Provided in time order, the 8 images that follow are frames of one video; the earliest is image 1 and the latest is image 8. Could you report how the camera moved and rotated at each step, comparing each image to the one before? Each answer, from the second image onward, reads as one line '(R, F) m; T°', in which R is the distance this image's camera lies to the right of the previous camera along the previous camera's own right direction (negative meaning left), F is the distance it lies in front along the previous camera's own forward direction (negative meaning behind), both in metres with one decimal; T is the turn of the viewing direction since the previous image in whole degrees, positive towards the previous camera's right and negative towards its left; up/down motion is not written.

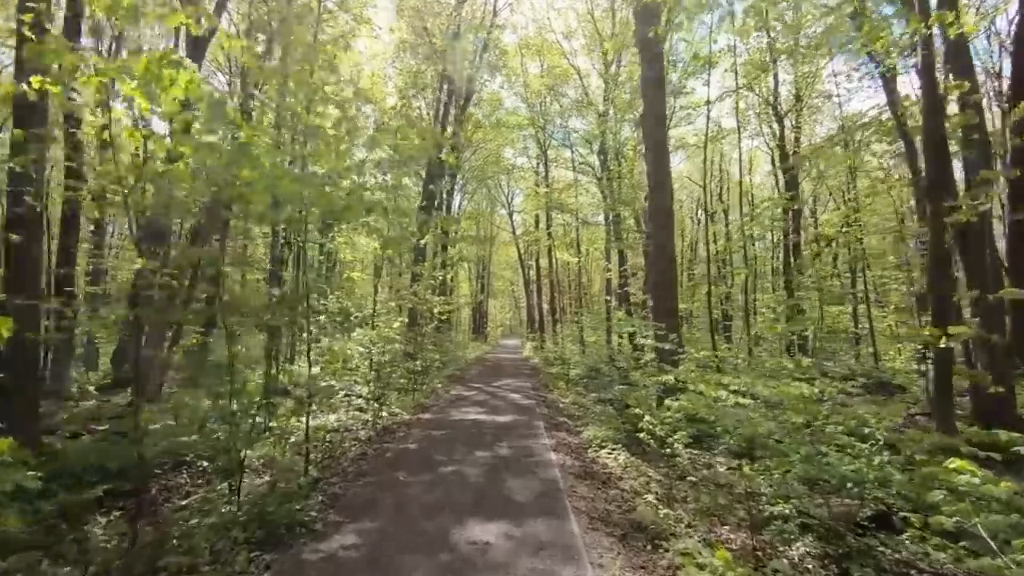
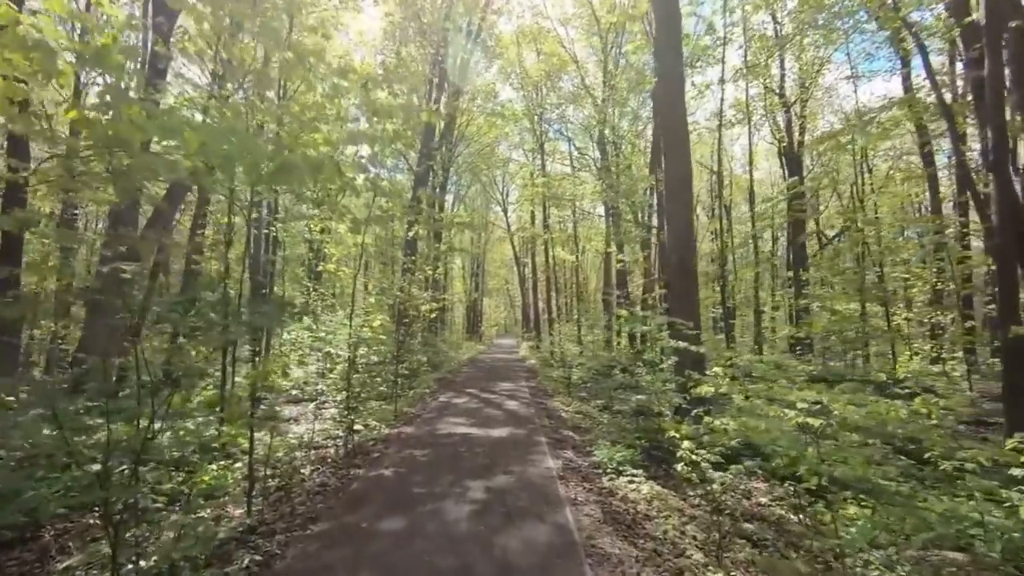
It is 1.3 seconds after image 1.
(0.0, +1.1) m; 0°
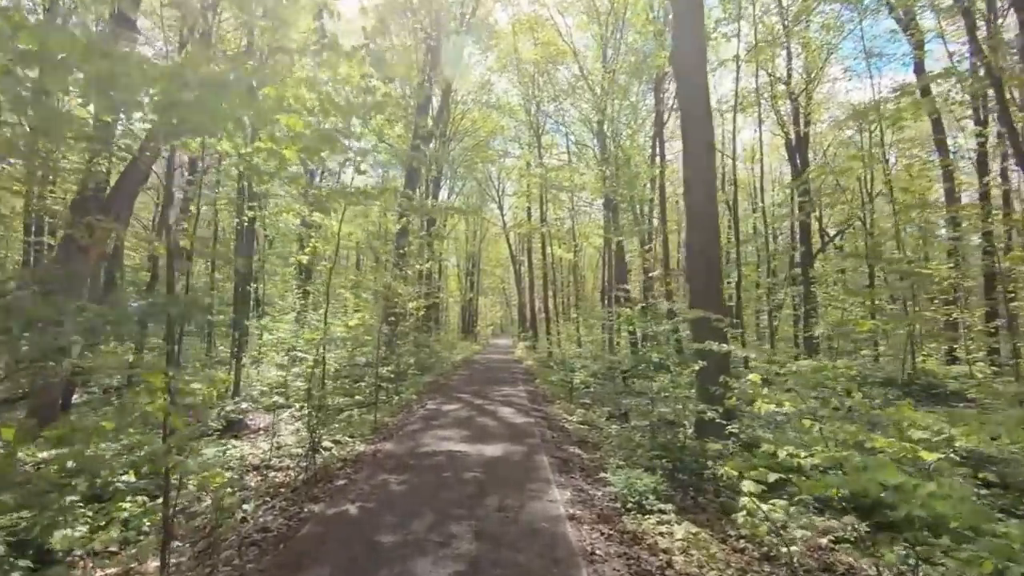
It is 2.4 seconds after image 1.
(0.0, +1.0) m; 0°
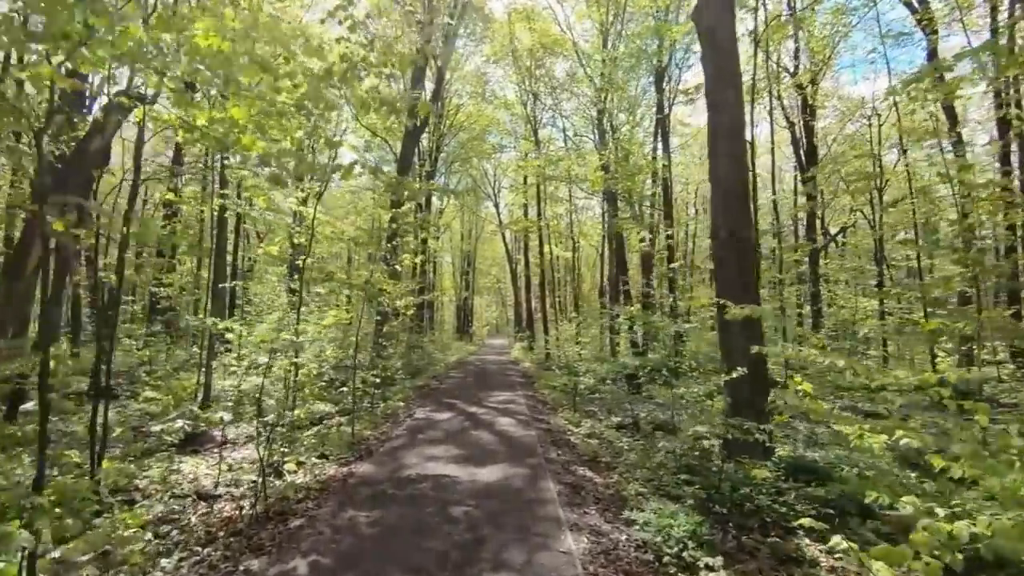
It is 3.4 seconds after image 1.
(0.0, +0.9) m; 0°
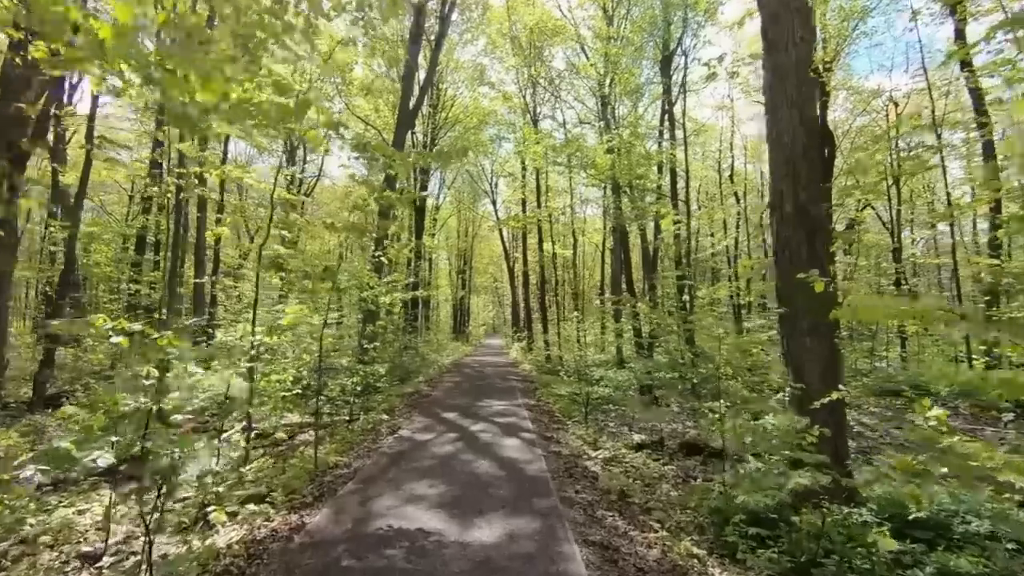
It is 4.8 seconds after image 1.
(-0.1, +1.3) m; 0°
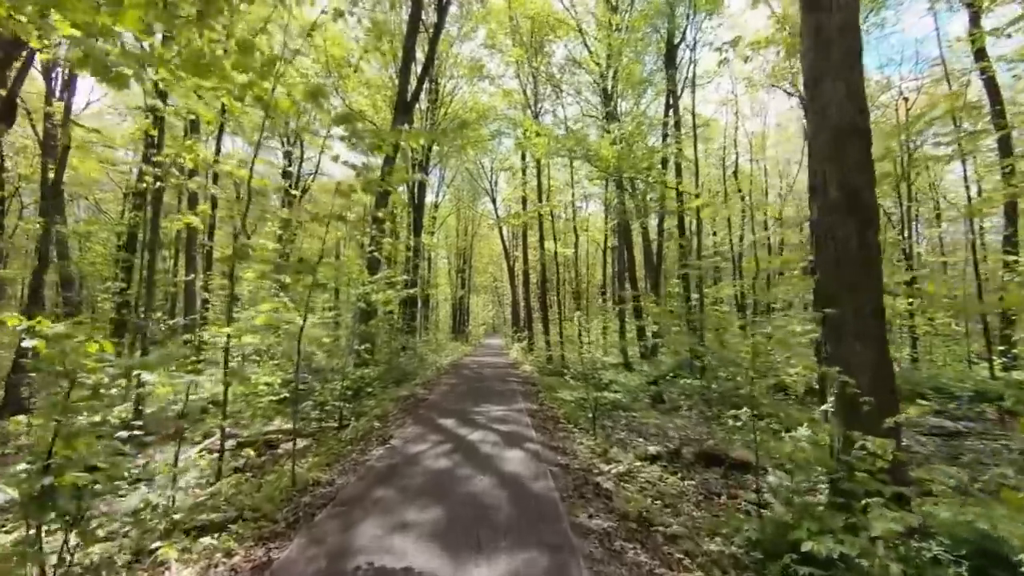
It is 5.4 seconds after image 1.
(0.0, +0.6) m; 0°
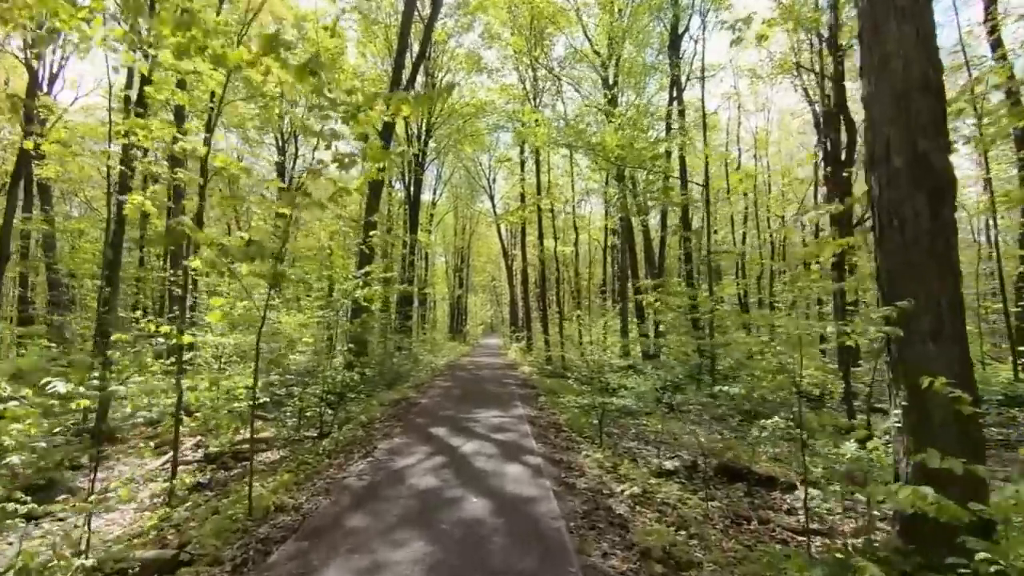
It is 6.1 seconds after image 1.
(0.0, +0.7) m; 0°
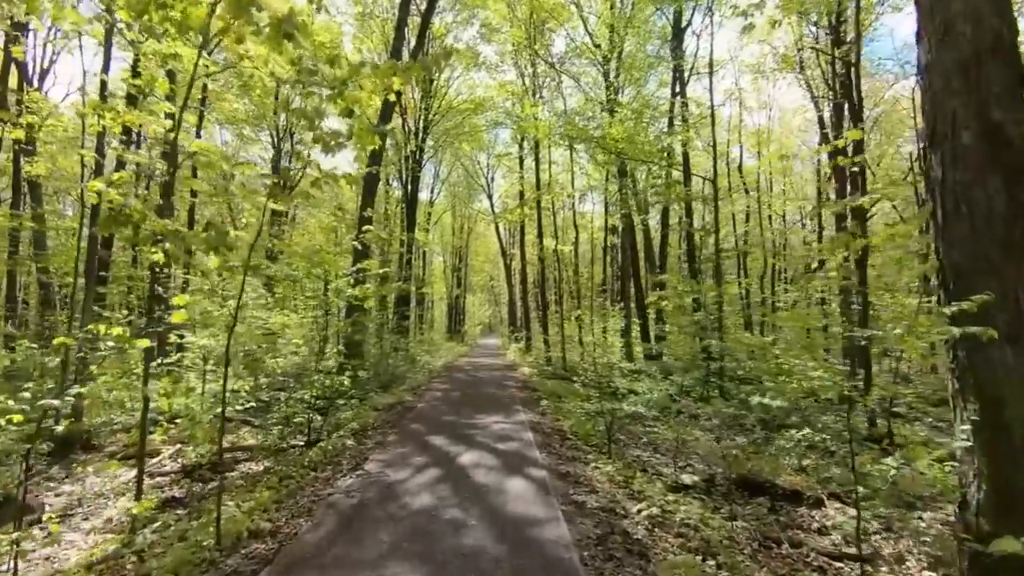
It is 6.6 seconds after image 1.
(0.0, +0.4) m; 0°
